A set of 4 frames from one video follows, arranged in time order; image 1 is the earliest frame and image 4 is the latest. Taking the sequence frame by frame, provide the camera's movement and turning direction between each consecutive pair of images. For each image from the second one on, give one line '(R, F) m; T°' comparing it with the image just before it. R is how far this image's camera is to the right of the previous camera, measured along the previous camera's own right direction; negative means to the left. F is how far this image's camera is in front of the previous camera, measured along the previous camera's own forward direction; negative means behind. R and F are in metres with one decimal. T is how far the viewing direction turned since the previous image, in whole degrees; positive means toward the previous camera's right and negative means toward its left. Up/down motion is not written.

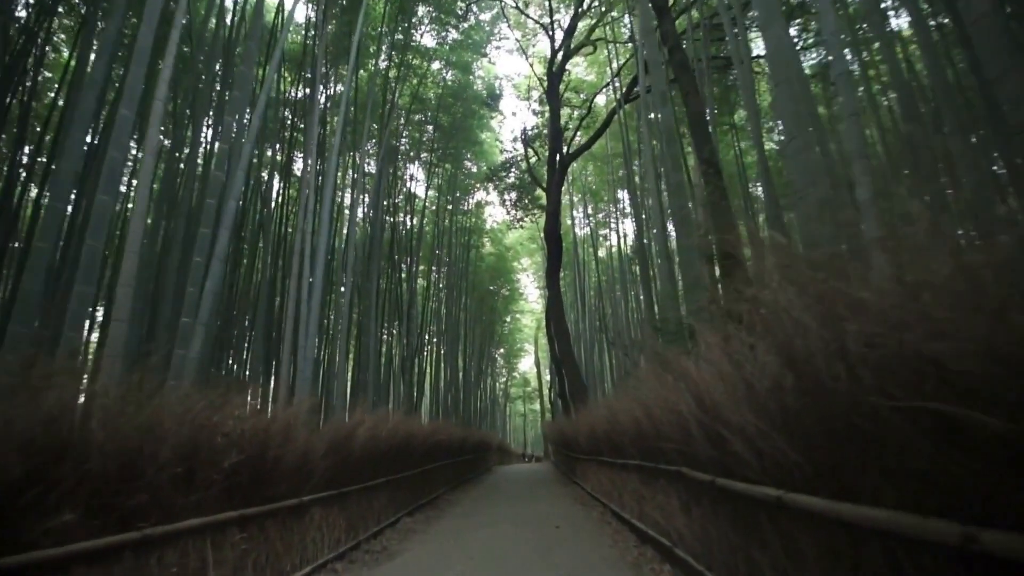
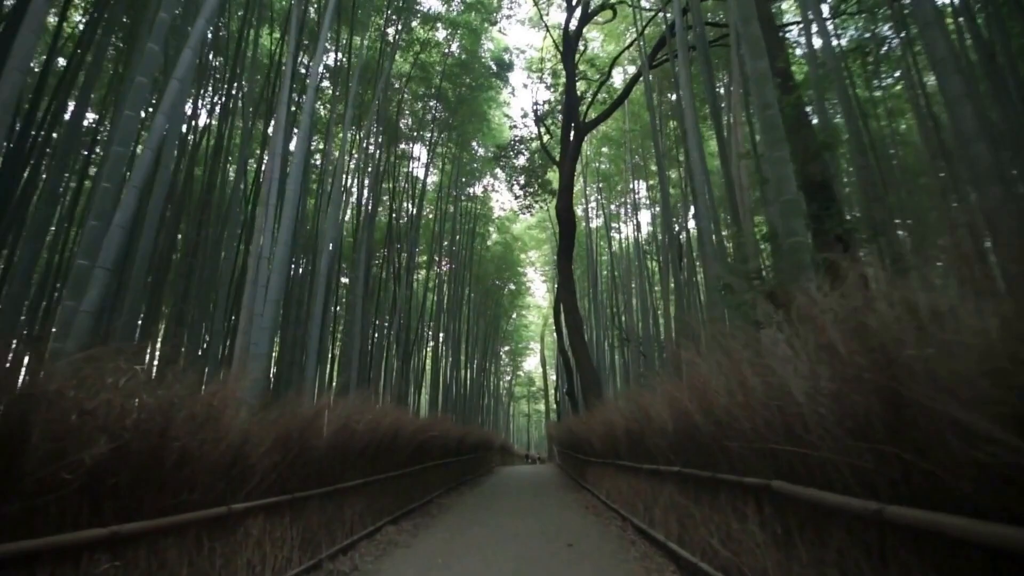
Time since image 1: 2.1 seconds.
(0.0, +0.9) m; -1°
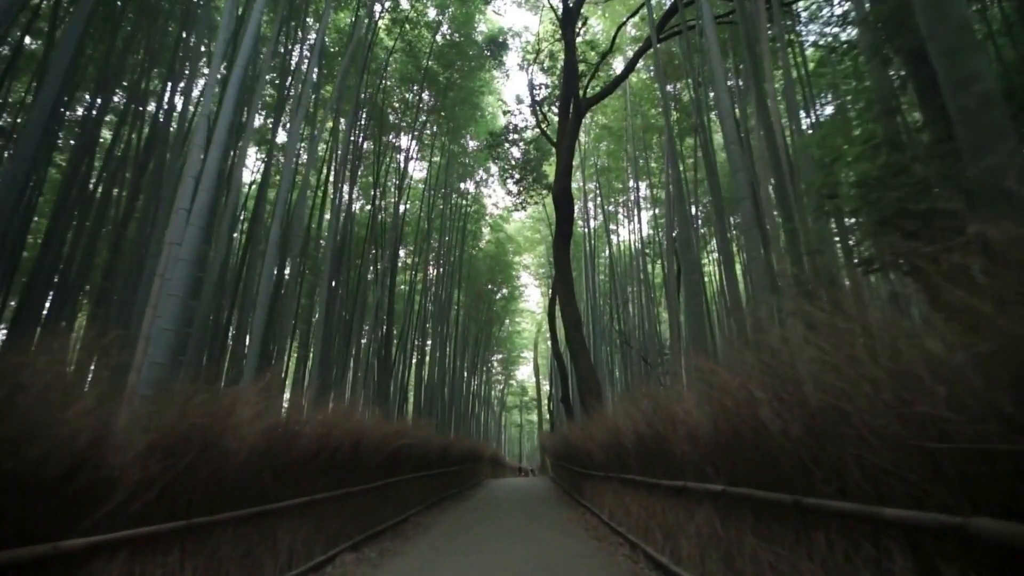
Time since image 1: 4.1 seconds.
(0.0, +0.8) m; +1°
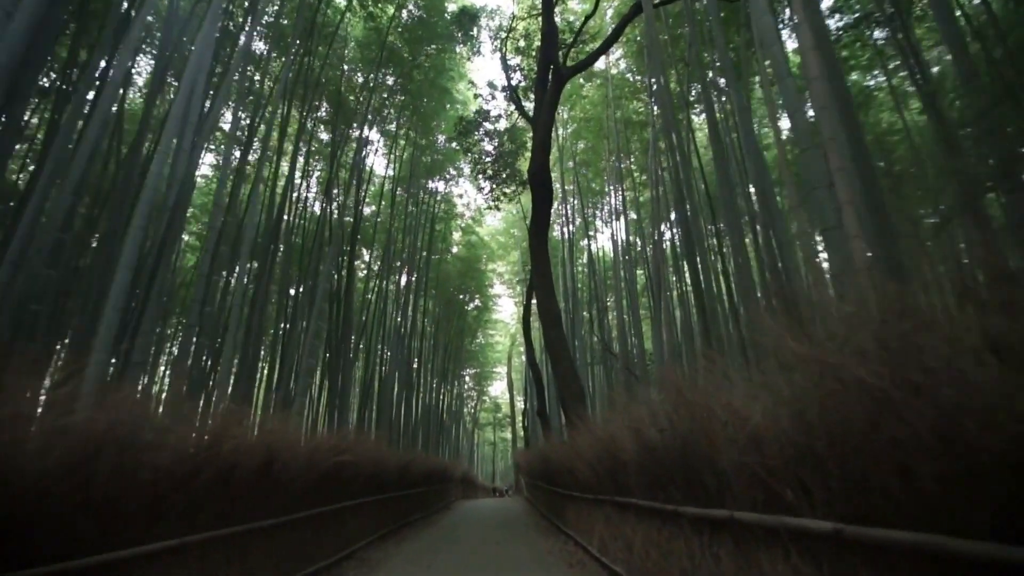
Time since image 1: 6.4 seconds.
(0.0, +1.0) m; +3°
